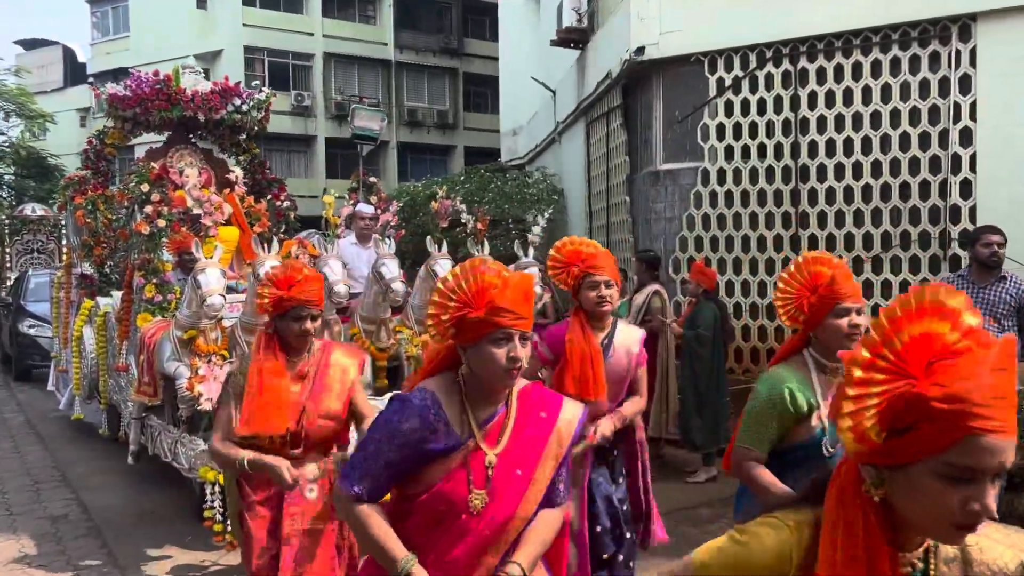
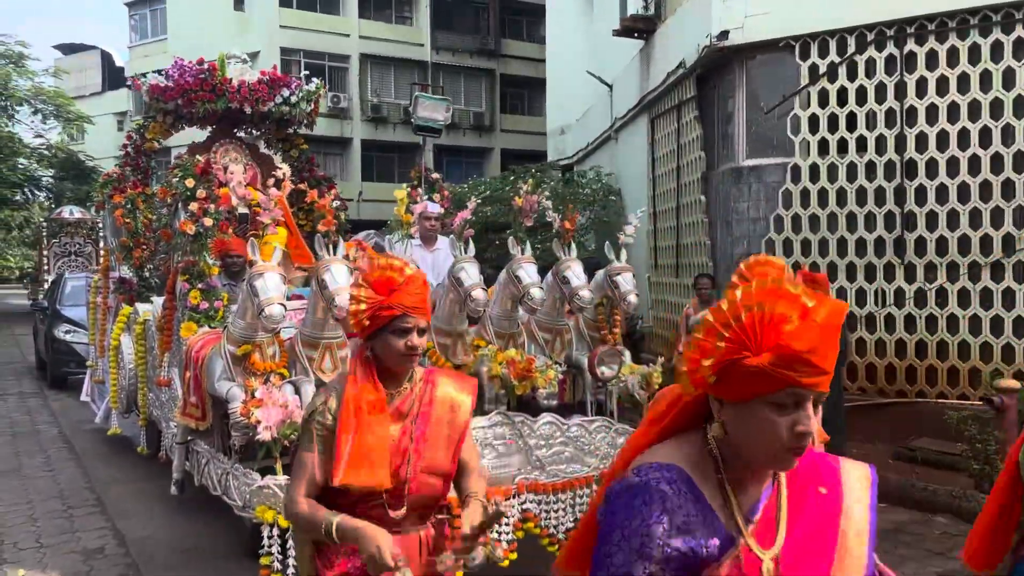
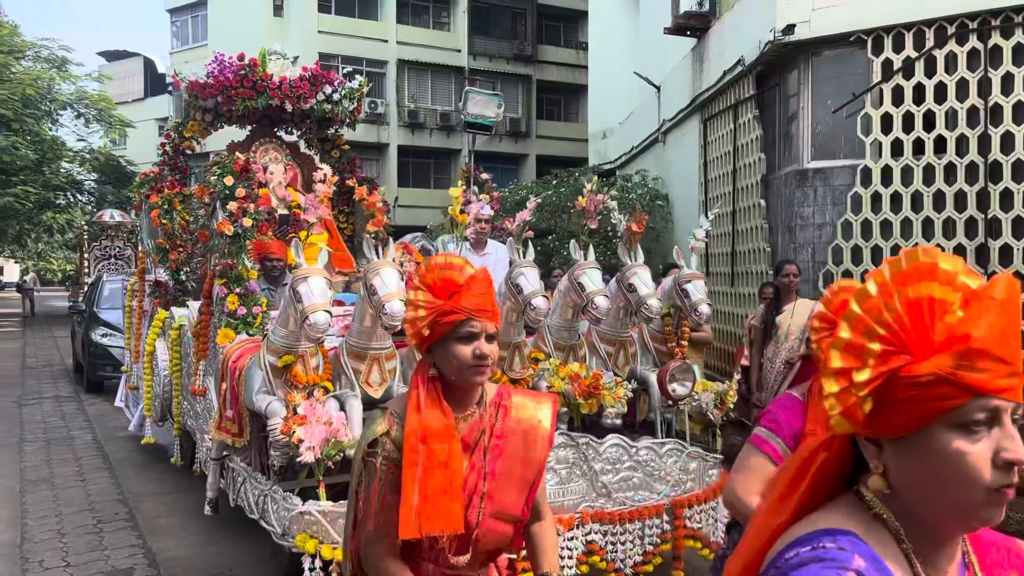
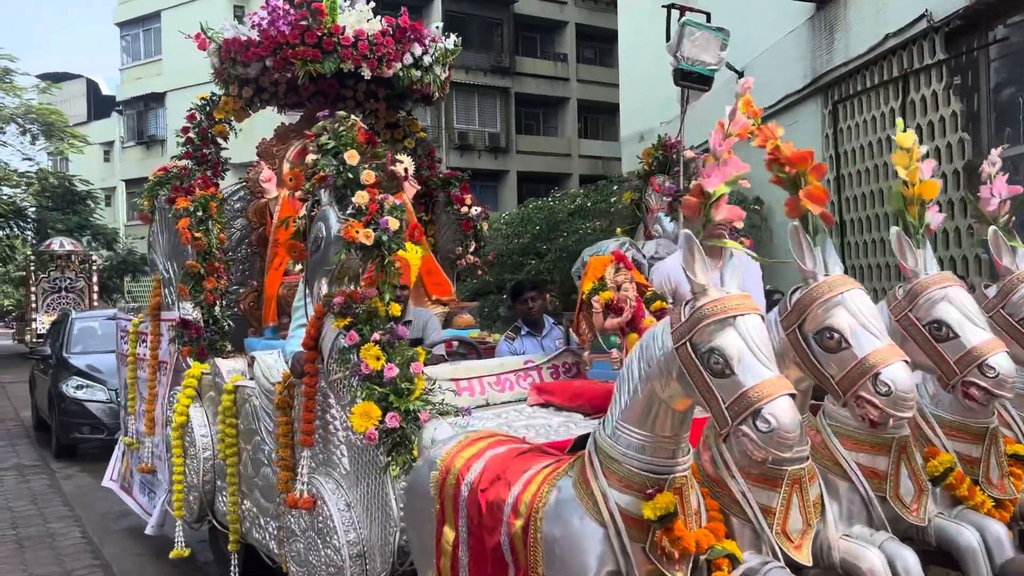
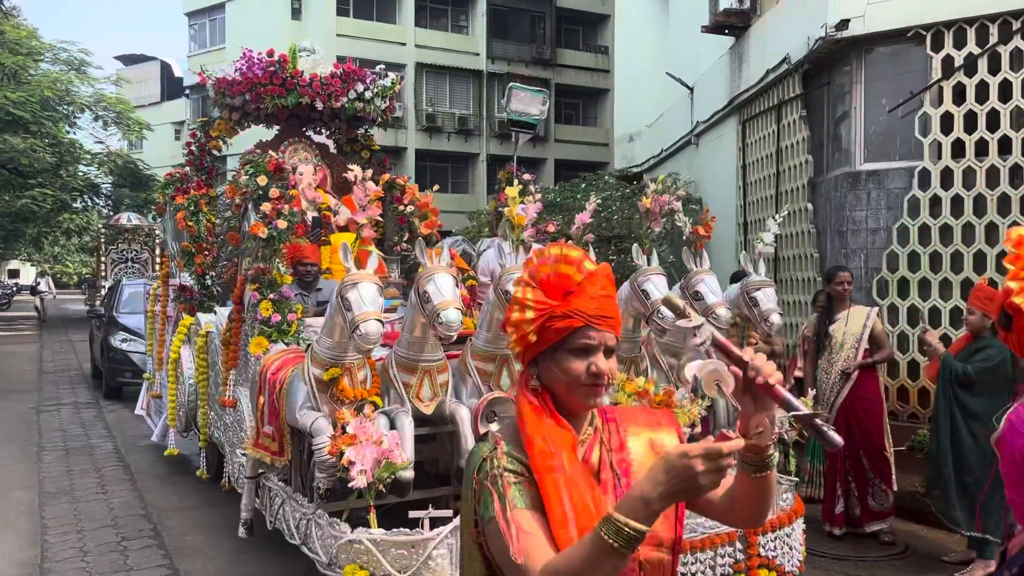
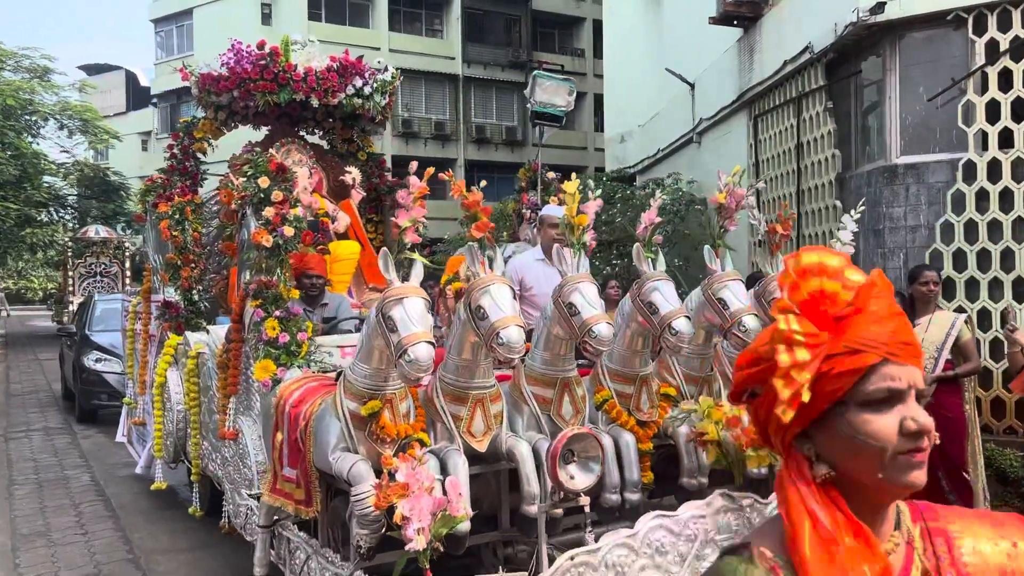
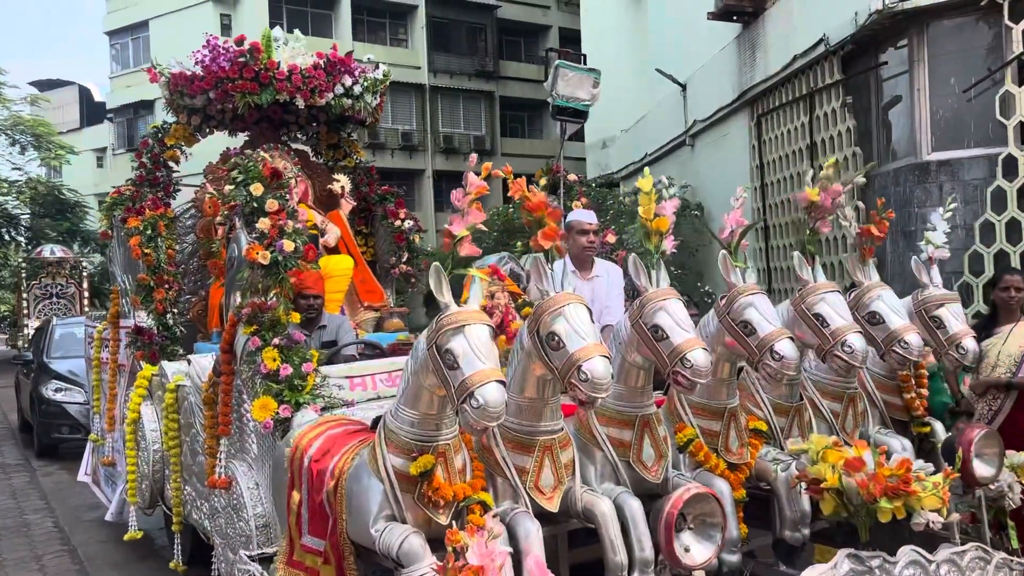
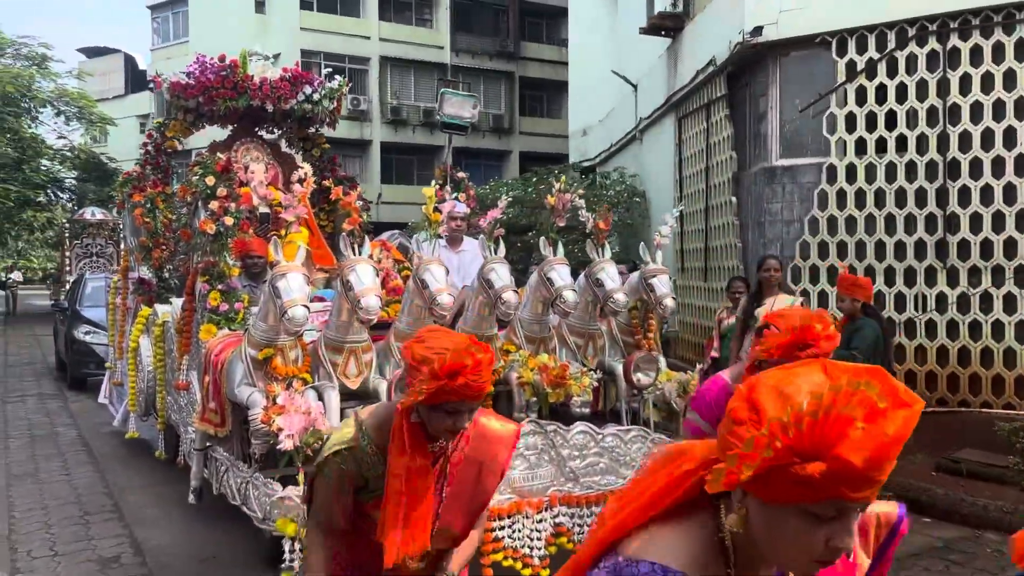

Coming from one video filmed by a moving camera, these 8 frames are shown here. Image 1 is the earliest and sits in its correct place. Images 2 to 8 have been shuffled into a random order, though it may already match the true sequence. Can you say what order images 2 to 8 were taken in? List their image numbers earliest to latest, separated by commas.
2, 8, 3, 5, 6, 7, 4
